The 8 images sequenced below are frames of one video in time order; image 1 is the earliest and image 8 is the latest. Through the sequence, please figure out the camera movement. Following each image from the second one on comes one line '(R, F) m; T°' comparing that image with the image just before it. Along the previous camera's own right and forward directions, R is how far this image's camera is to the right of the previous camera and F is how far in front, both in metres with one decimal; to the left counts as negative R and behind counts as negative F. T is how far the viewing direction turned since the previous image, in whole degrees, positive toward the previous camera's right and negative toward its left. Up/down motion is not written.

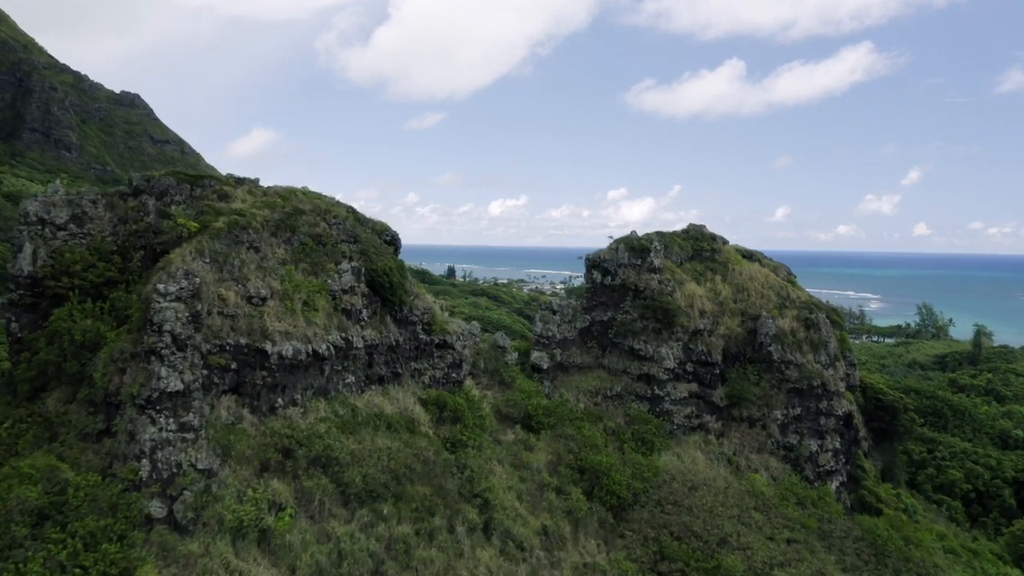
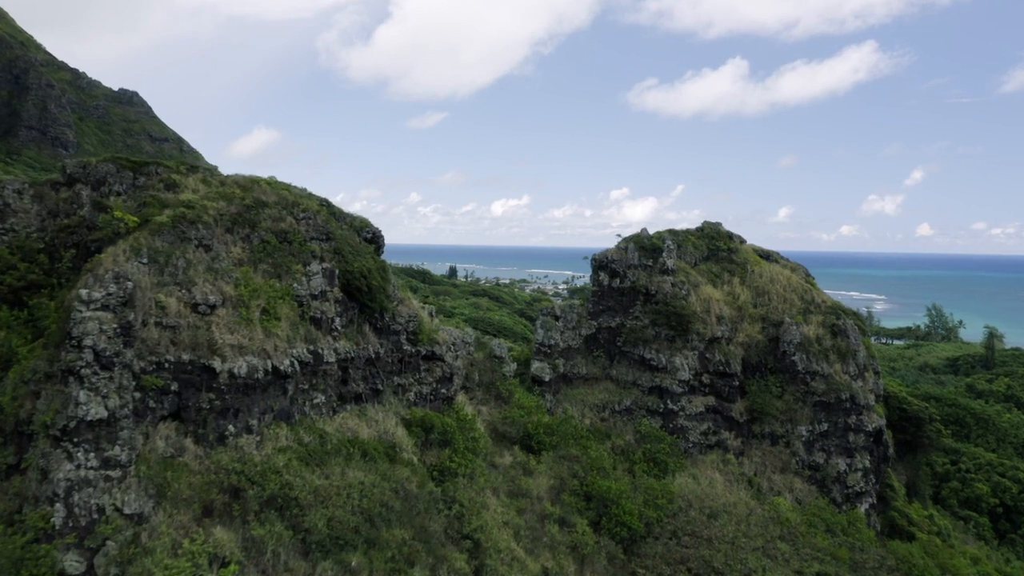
(+0.1, +2.5) m; 0°
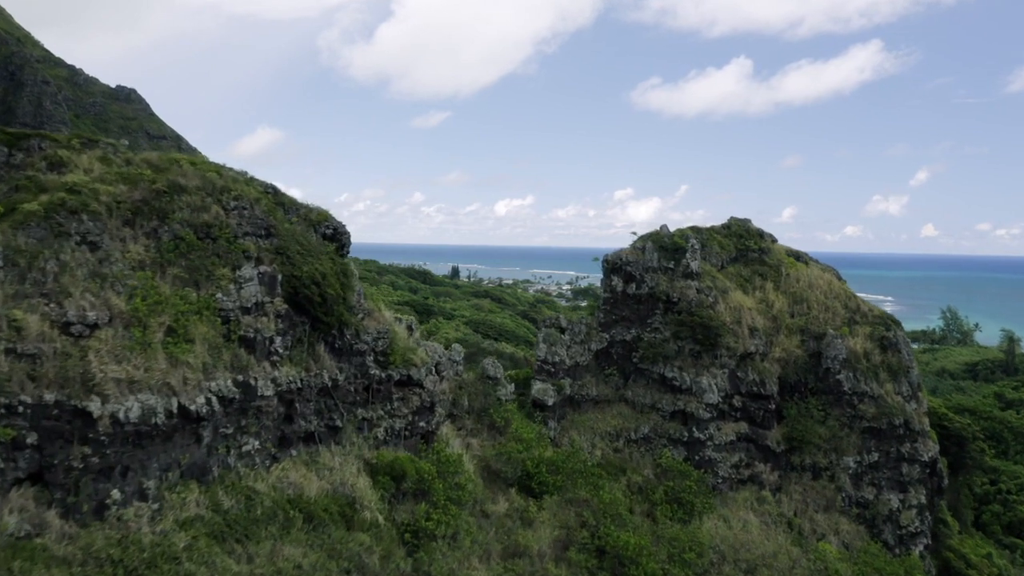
(+0.2, +3.7) m; 0°
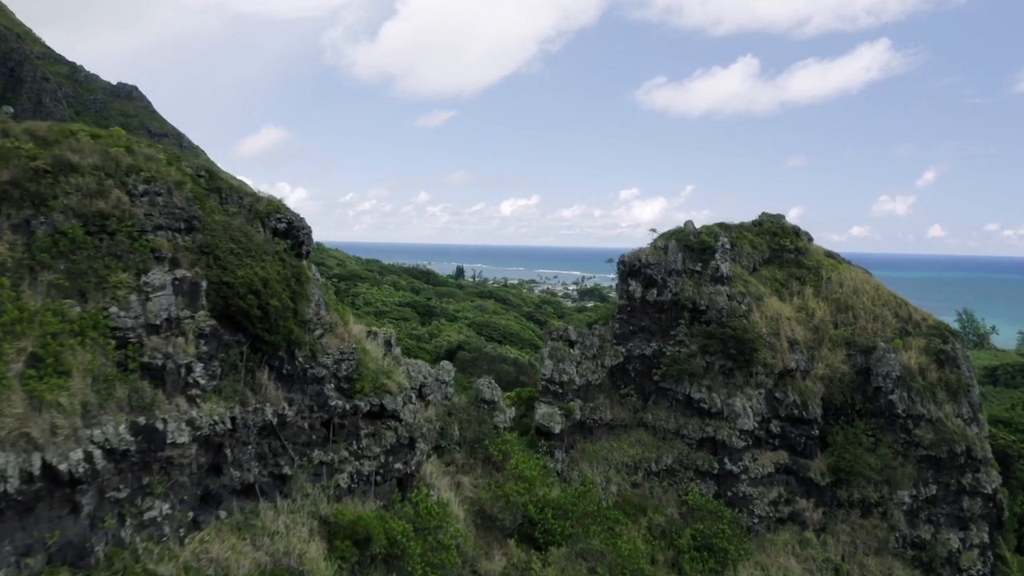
(+0.1, +3.0) m; 0°
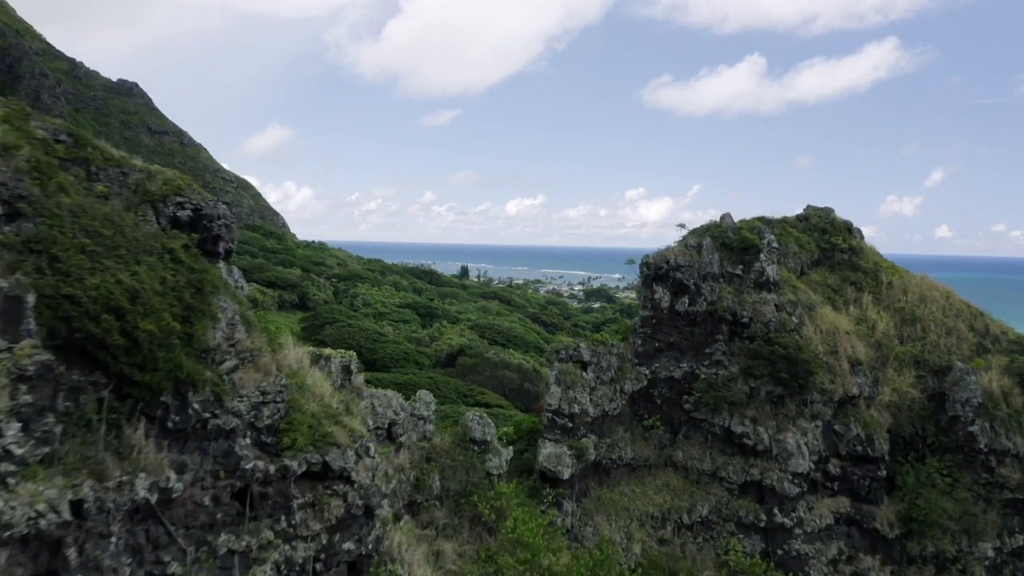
(+0.1, +3.3) m; 0°
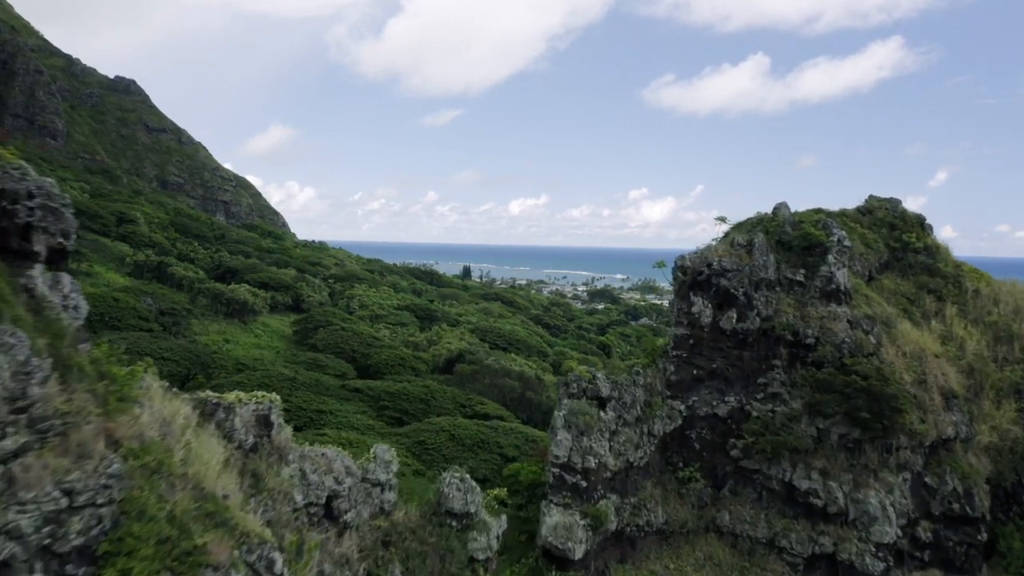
(+0.1, +3.3) m; 0°
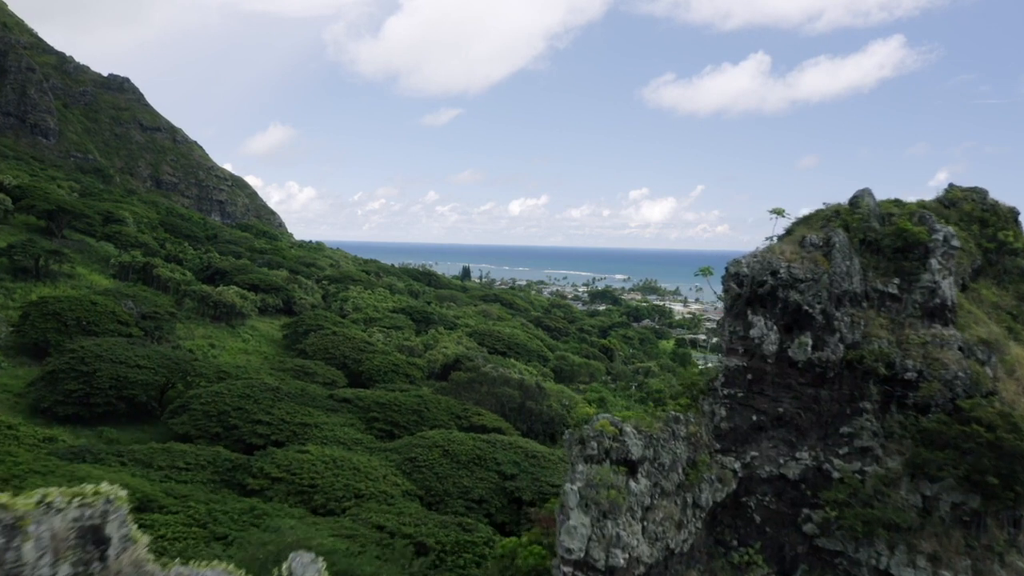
(+0.1, +2.9) m; 0°
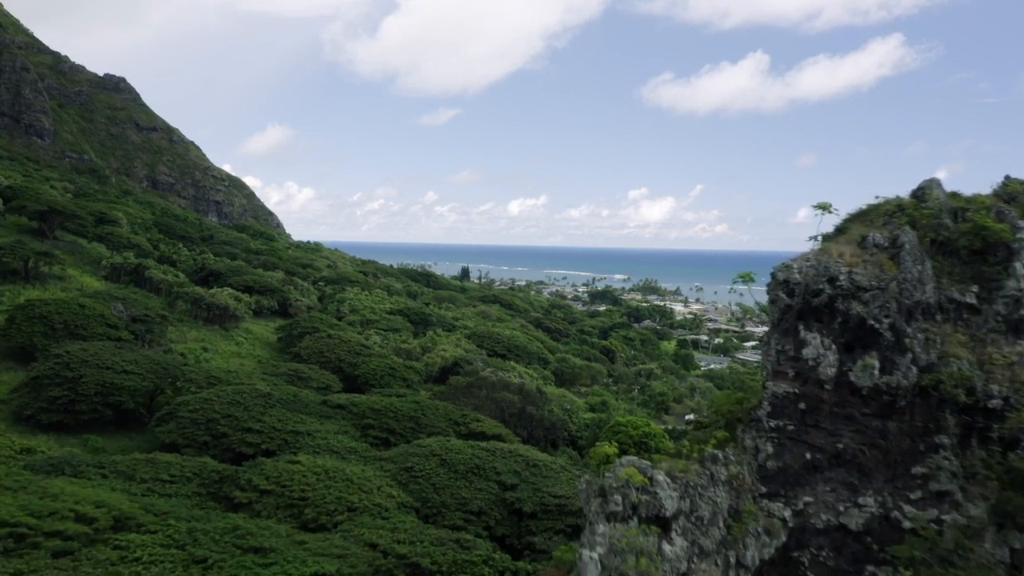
(0.0, +1.4) m; 0°
